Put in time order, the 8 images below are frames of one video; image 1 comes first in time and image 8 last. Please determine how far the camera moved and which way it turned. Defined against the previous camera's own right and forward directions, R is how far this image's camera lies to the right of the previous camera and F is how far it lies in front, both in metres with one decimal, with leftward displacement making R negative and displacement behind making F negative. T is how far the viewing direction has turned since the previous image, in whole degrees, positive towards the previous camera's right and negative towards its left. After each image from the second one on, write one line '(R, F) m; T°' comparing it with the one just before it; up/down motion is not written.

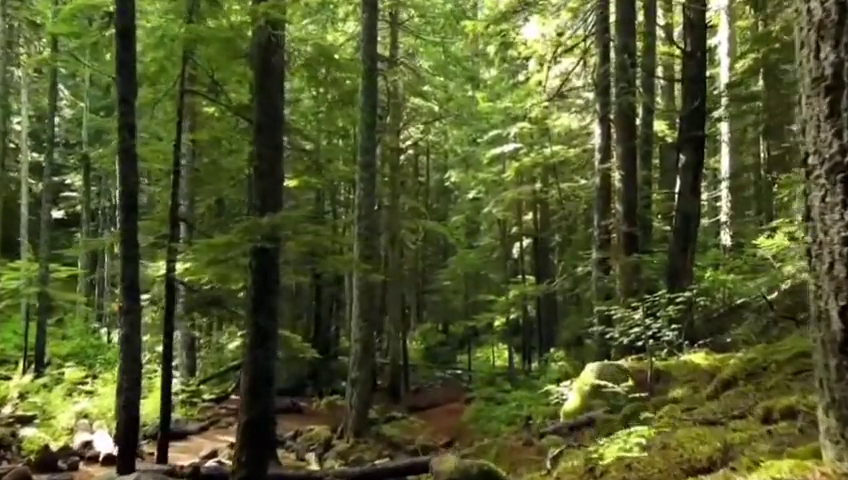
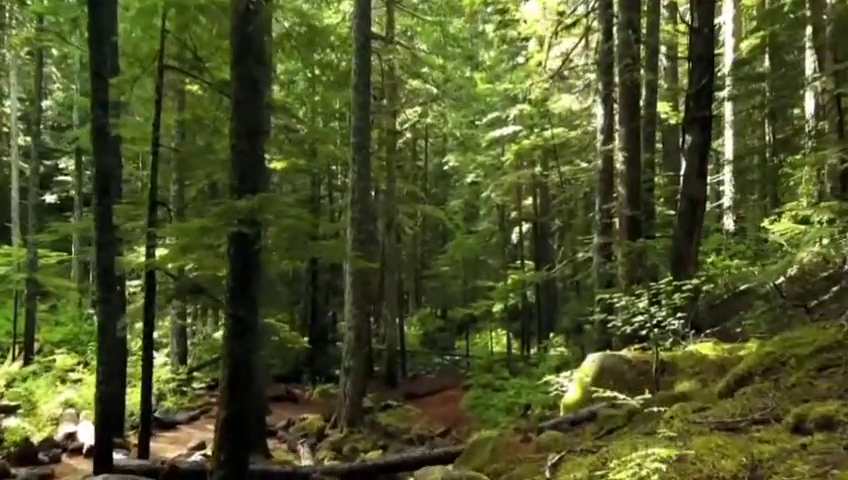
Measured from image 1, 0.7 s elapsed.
(+0.1, +0.5) m; 0°
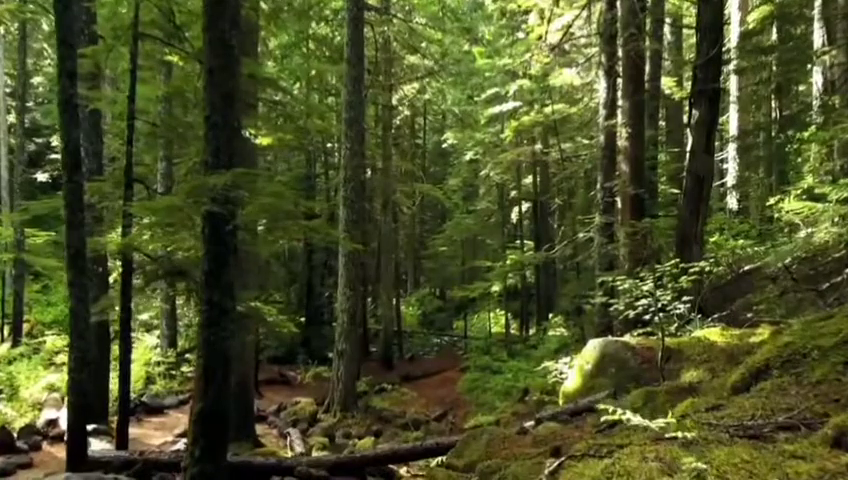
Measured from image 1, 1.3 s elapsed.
(+0.1, +0.6) m; 0°
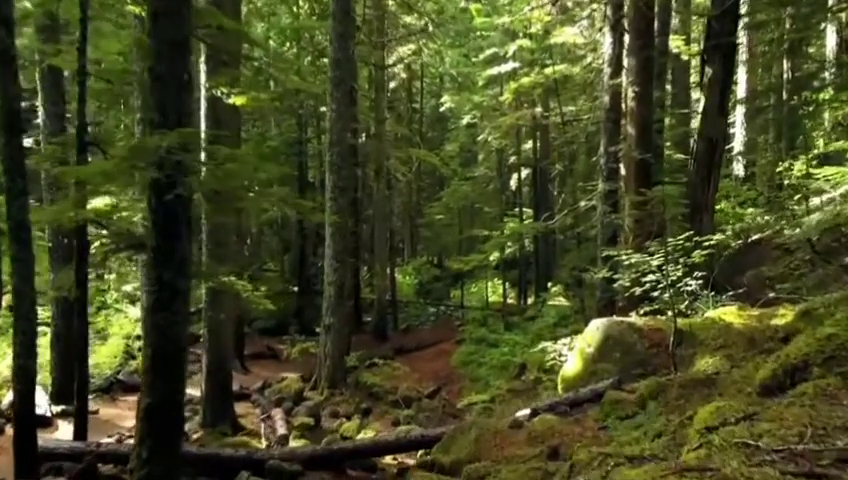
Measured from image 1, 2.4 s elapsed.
(+0.2, +0.9) m; 0°
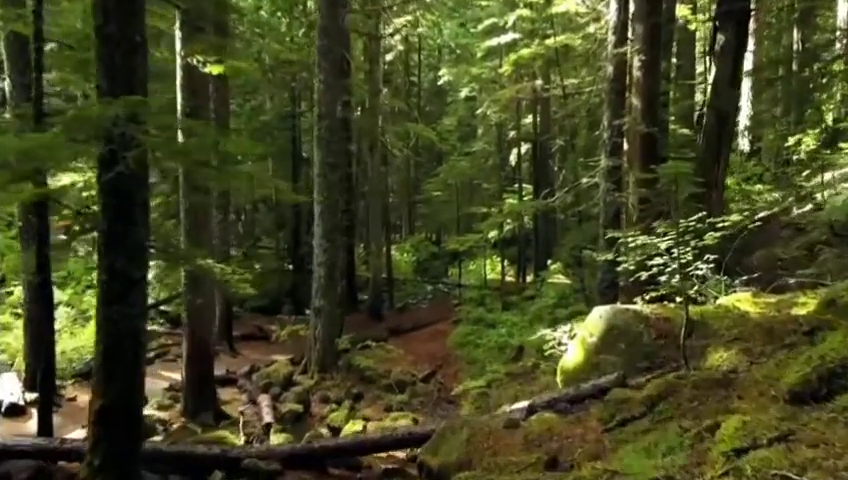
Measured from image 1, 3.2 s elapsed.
(+0.1, +0.7) m; 0°
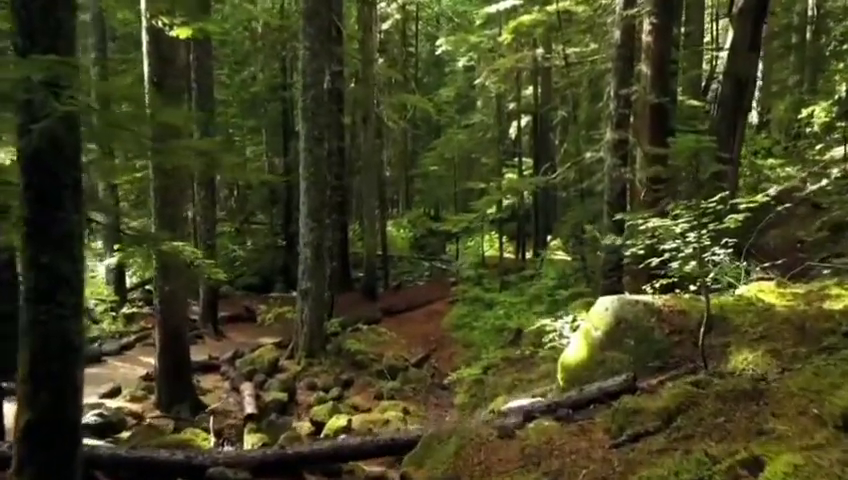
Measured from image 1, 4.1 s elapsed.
(+0.1, +0.8) m; 0°
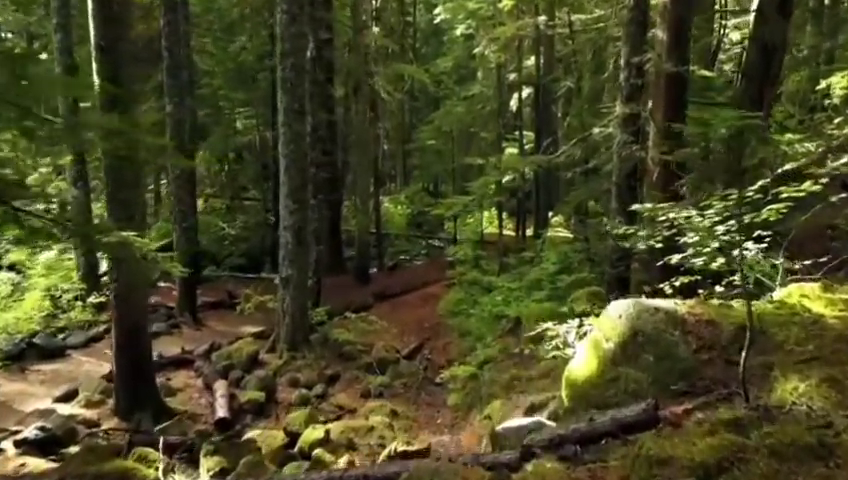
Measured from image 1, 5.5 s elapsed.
(+0.2, +1.1) m; 0°
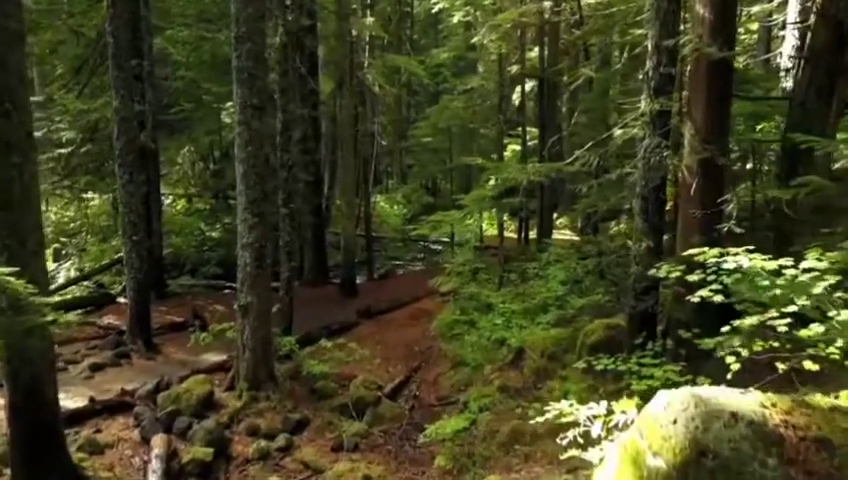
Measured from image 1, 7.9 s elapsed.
(+0.3, +2.0) m; 0°
